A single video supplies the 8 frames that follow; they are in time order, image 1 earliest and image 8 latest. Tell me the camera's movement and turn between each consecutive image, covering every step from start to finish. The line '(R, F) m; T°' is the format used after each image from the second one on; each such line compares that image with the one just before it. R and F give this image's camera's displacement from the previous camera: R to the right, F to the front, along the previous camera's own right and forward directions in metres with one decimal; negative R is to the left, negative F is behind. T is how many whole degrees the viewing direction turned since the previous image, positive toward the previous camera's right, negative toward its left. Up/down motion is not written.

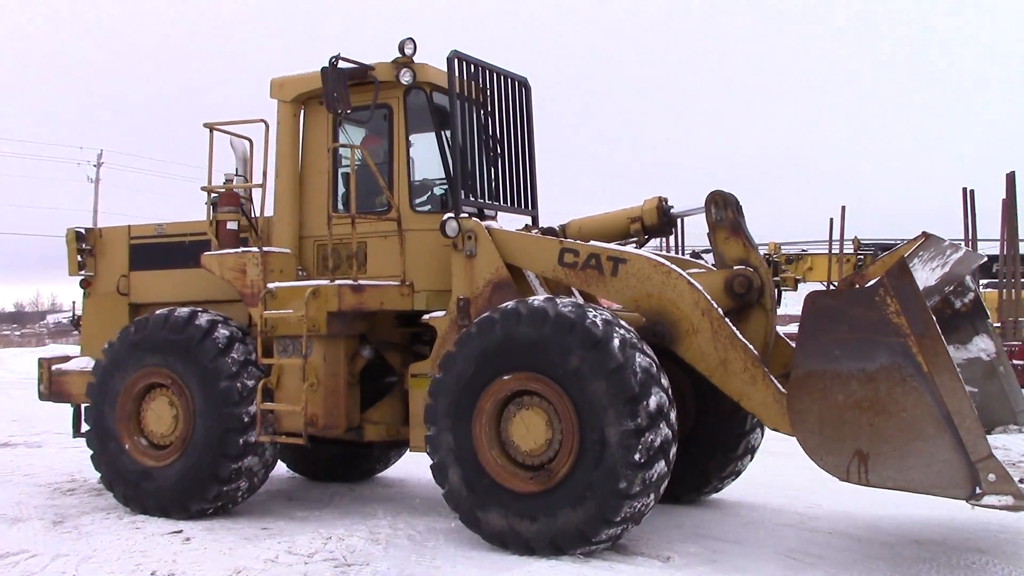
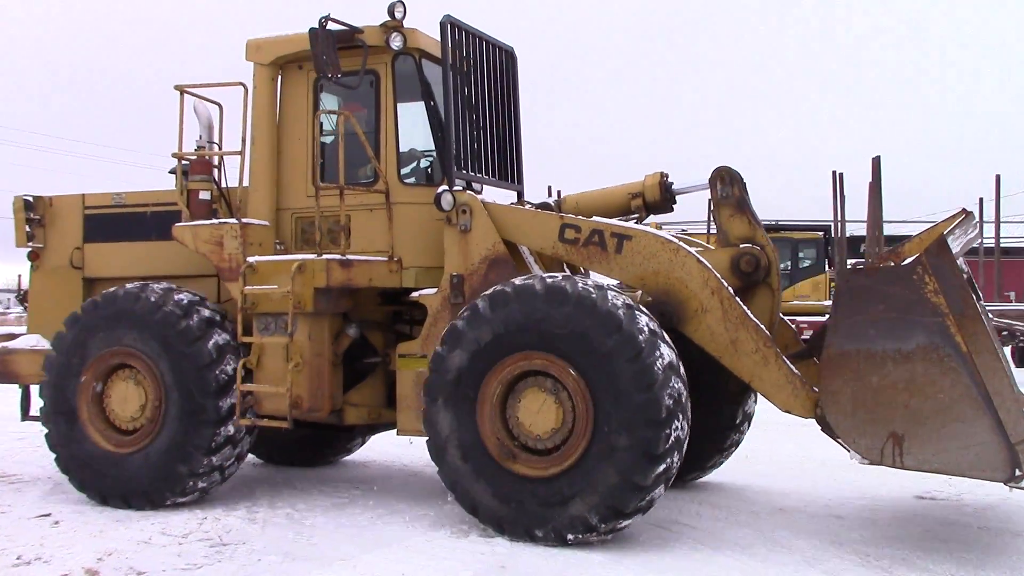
(-0.5, +0.2) m; +5°
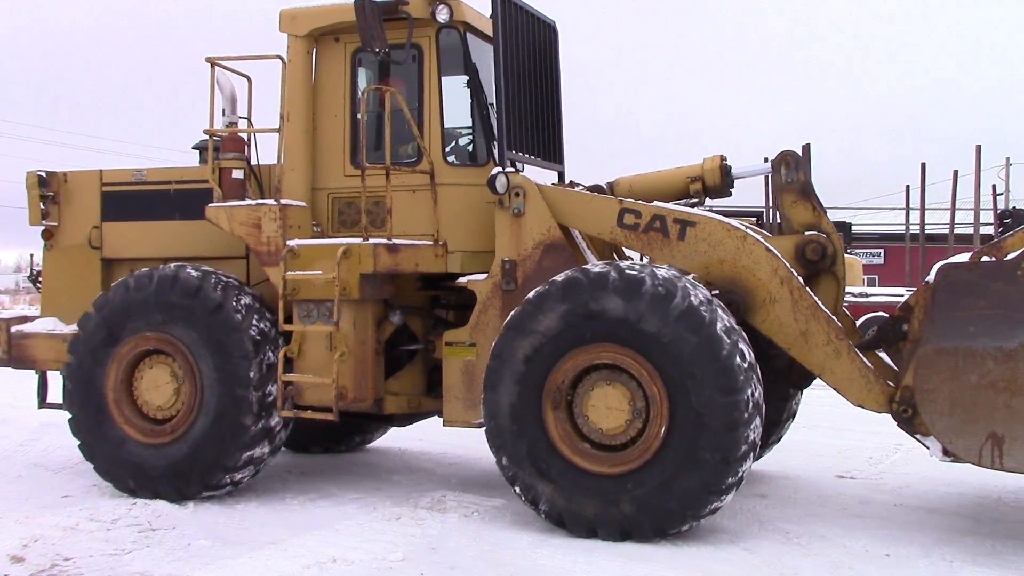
(-0.5, +0.2) m; +2°
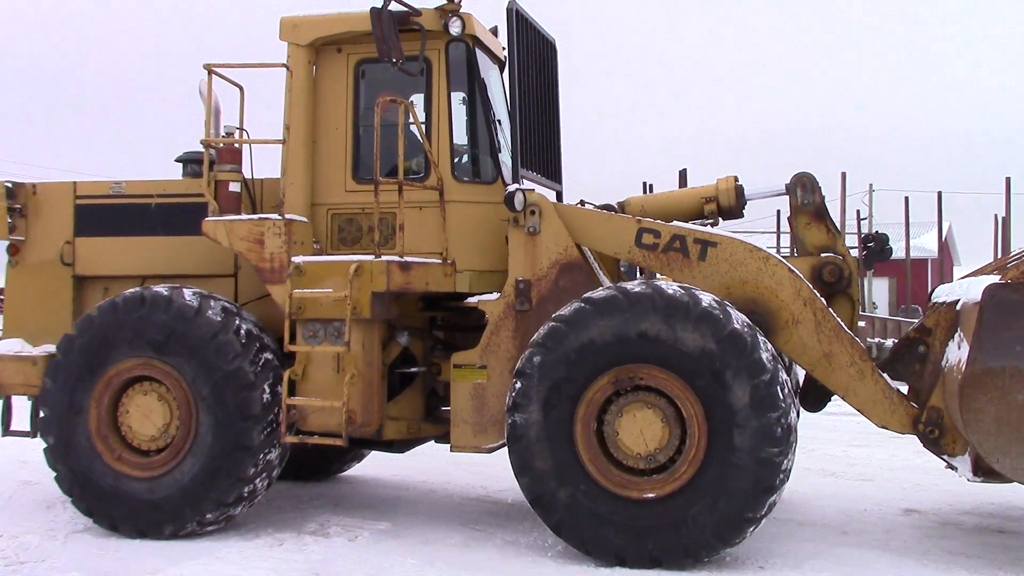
(-0.5, +0.2) m; +5°
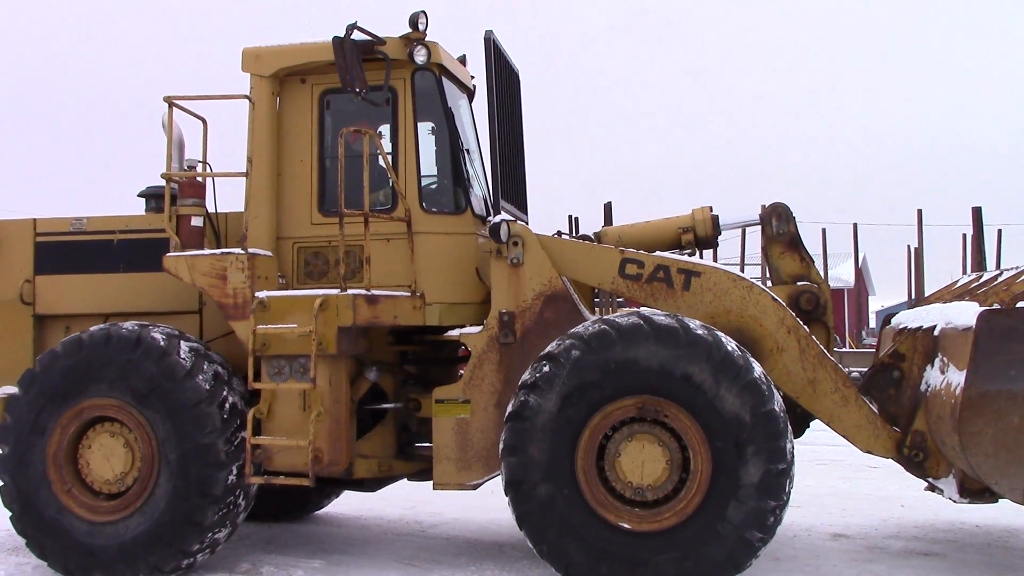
(+0.1, +0.1) m; +1°
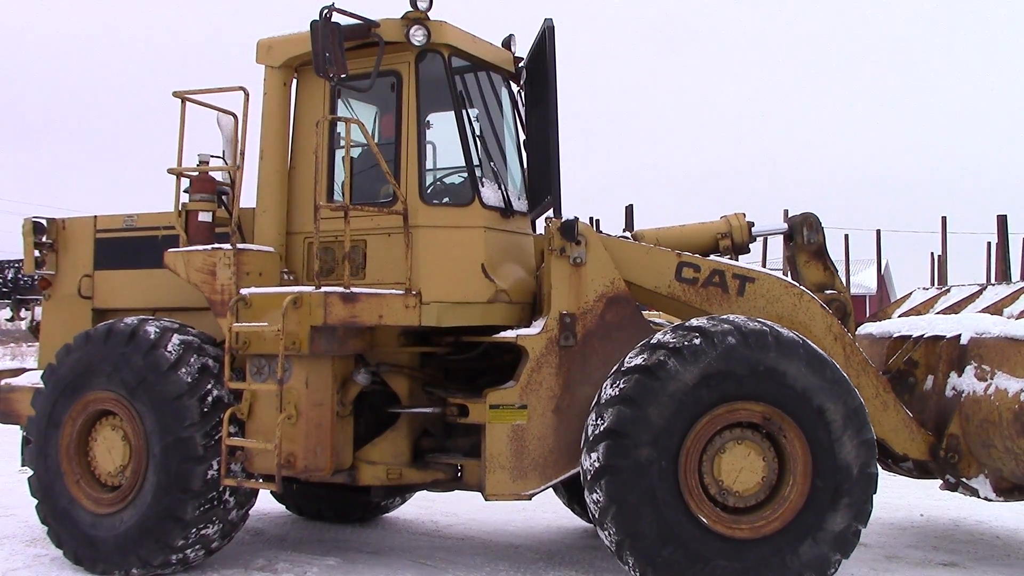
(+1.2, +0.7) m; -15°
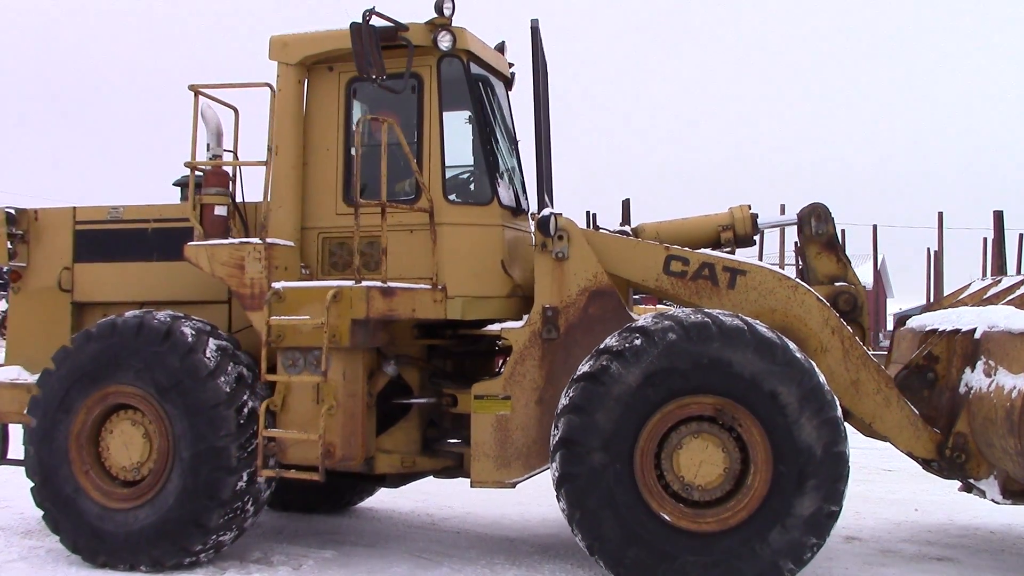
(-1.0, -0.2) m; +10°
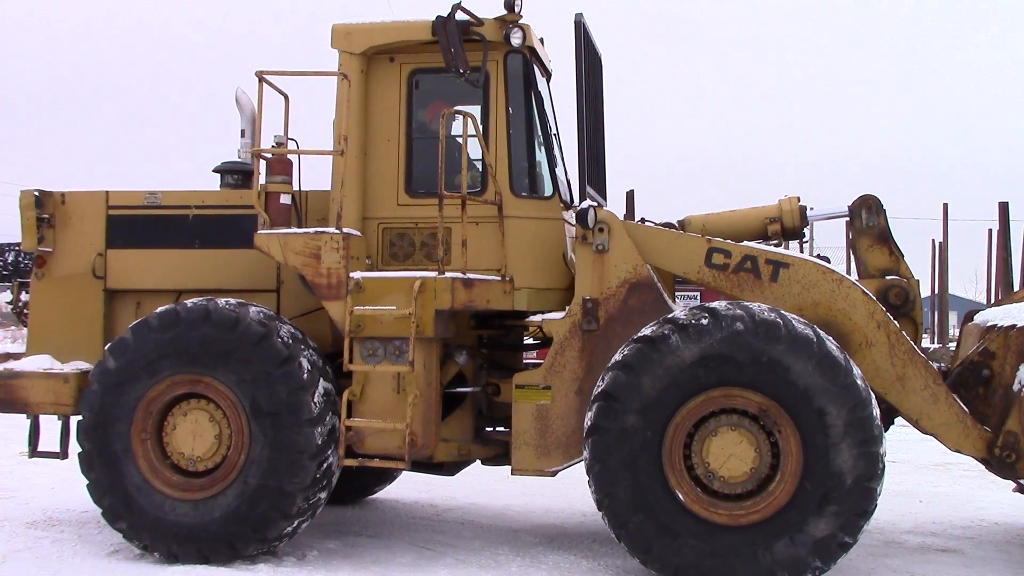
(-1.0, -0.1) m; +7°
